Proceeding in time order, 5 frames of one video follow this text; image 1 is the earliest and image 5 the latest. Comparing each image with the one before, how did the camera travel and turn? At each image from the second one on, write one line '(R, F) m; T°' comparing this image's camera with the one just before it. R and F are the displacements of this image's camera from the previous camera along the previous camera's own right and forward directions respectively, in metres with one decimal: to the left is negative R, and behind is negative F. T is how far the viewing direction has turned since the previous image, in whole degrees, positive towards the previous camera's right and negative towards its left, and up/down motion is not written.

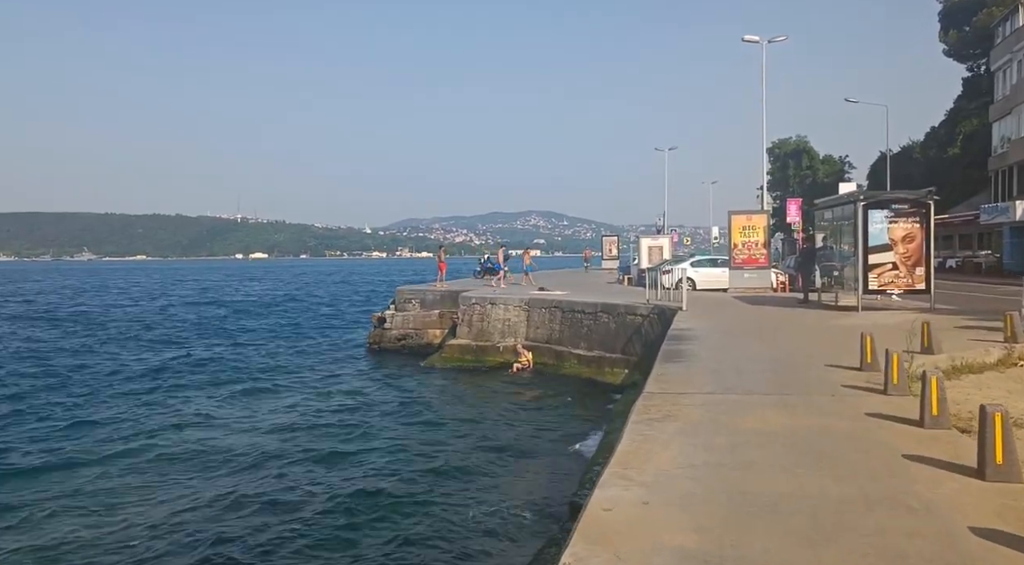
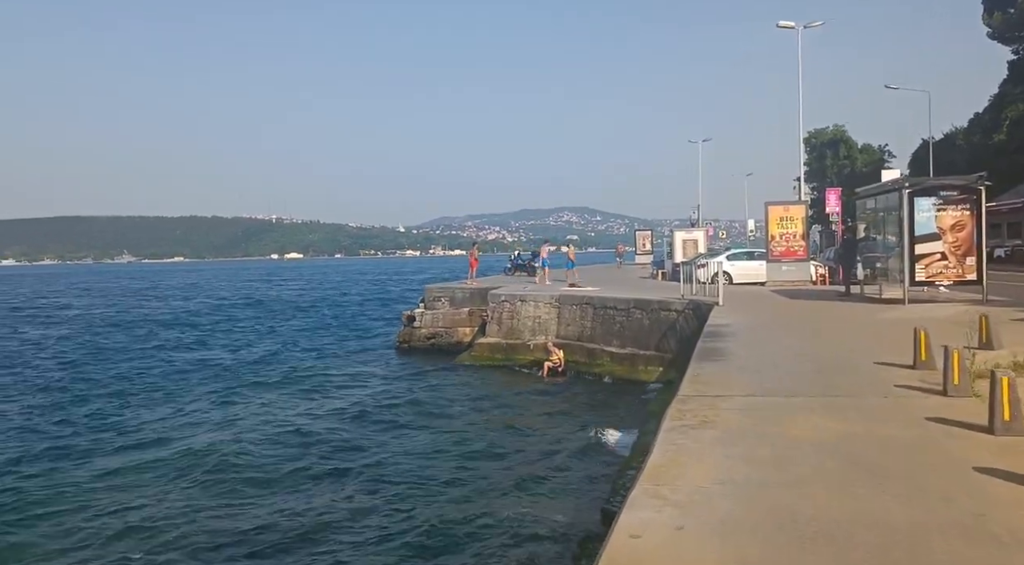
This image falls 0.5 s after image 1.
(+0.1, +0.5) m; -2°
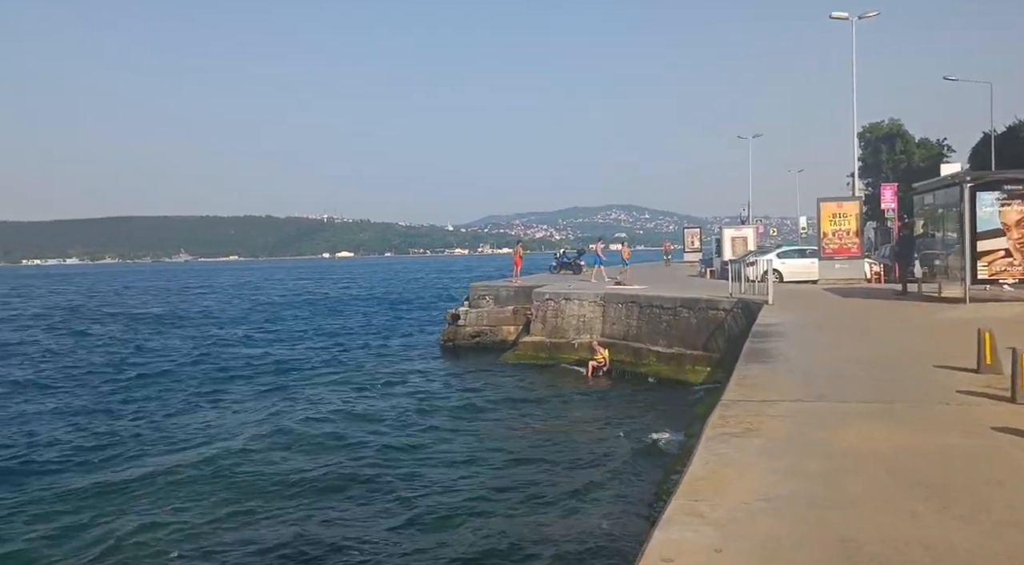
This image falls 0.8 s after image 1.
(+0.1, +0.2) m; -3°
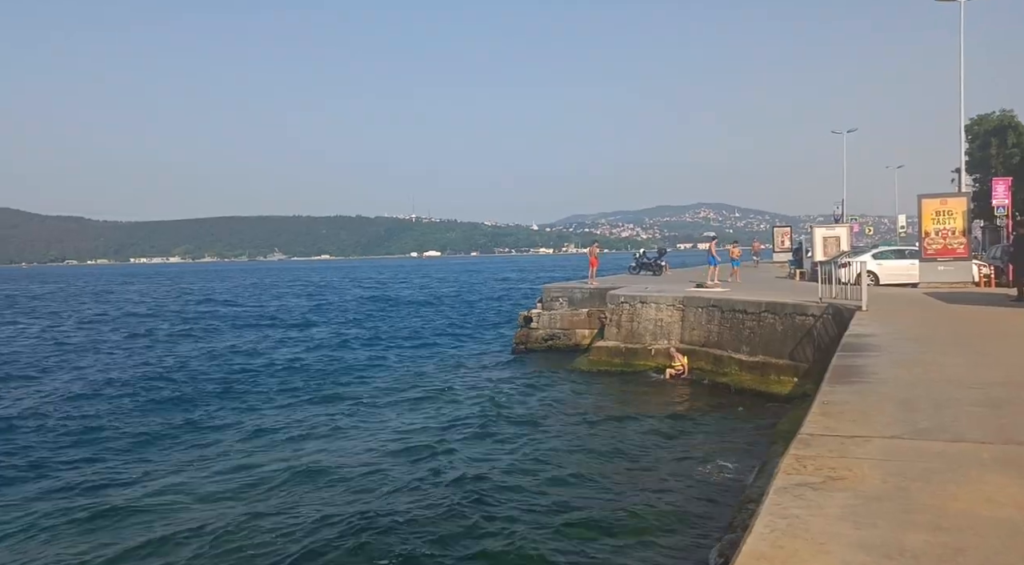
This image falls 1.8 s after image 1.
(+0.3, +0.8) m; -6°
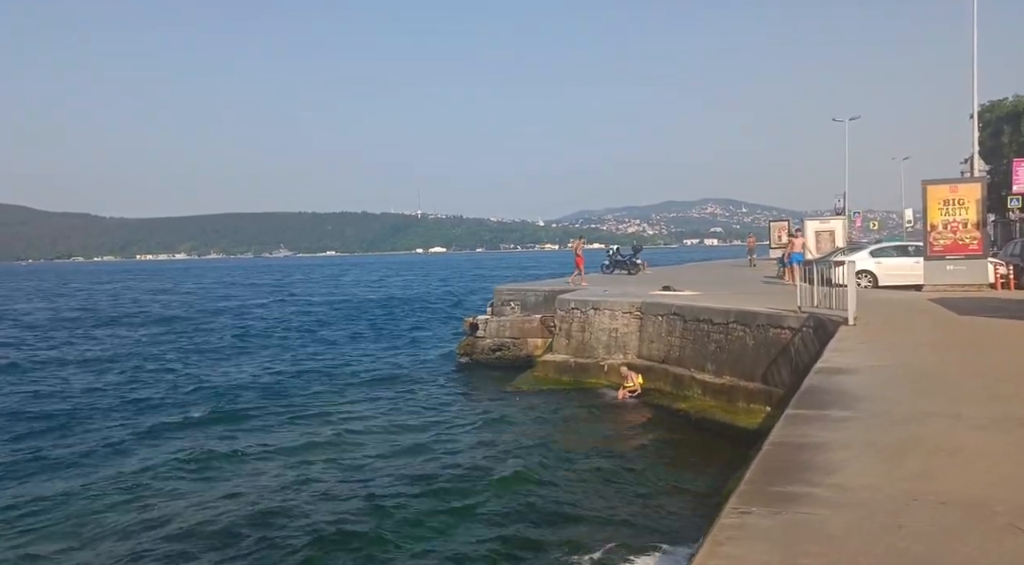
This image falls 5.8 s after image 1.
(+1.6, +3.1) m; 0°
